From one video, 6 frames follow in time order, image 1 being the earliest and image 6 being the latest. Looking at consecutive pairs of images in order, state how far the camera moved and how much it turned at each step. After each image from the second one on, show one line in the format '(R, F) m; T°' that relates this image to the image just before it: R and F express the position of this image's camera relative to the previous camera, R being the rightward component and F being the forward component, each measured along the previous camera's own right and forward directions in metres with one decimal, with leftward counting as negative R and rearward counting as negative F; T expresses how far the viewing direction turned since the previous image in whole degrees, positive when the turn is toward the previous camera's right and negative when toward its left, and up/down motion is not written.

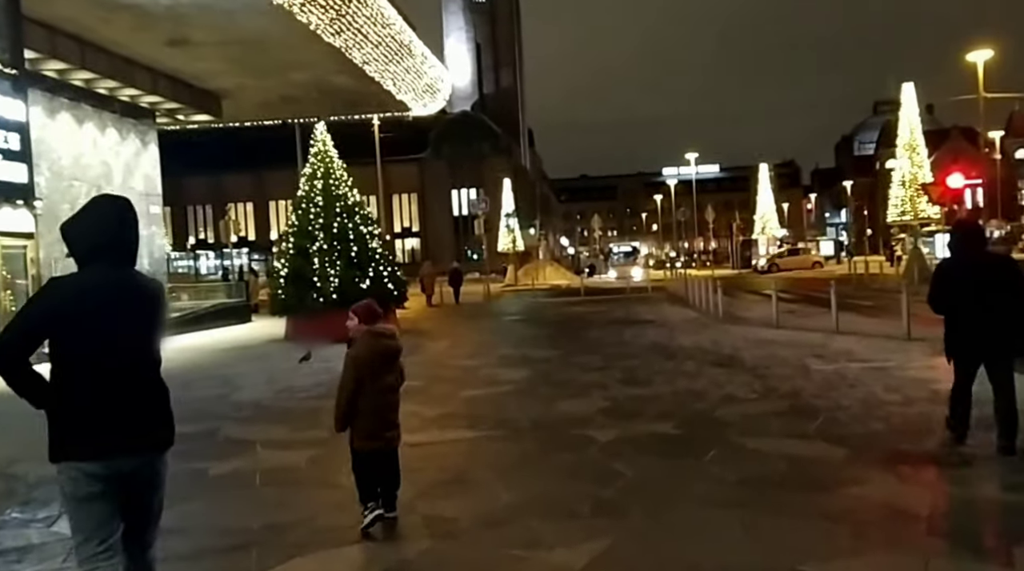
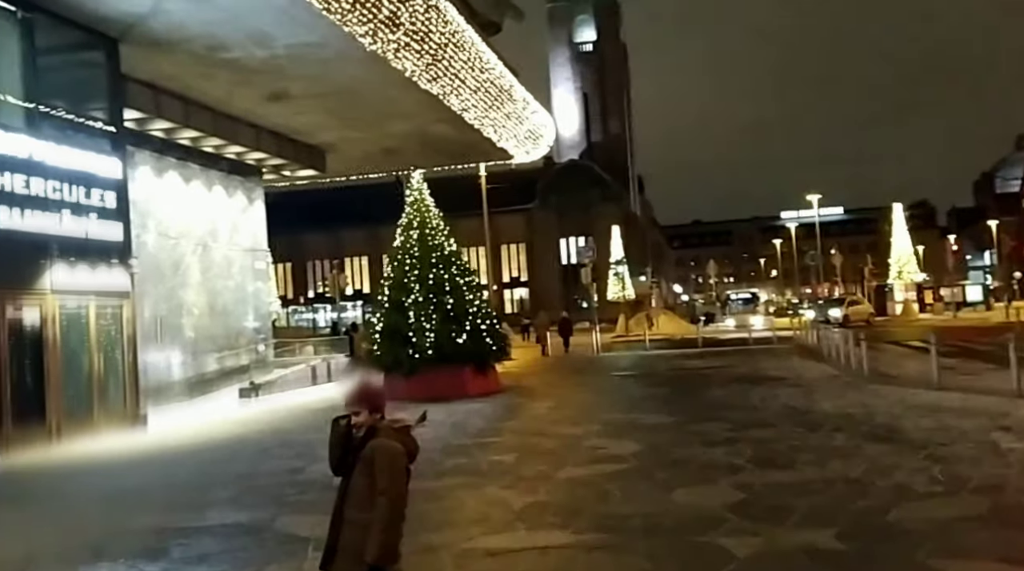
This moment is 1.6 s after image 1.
(0.0, +1.3) m; -7°
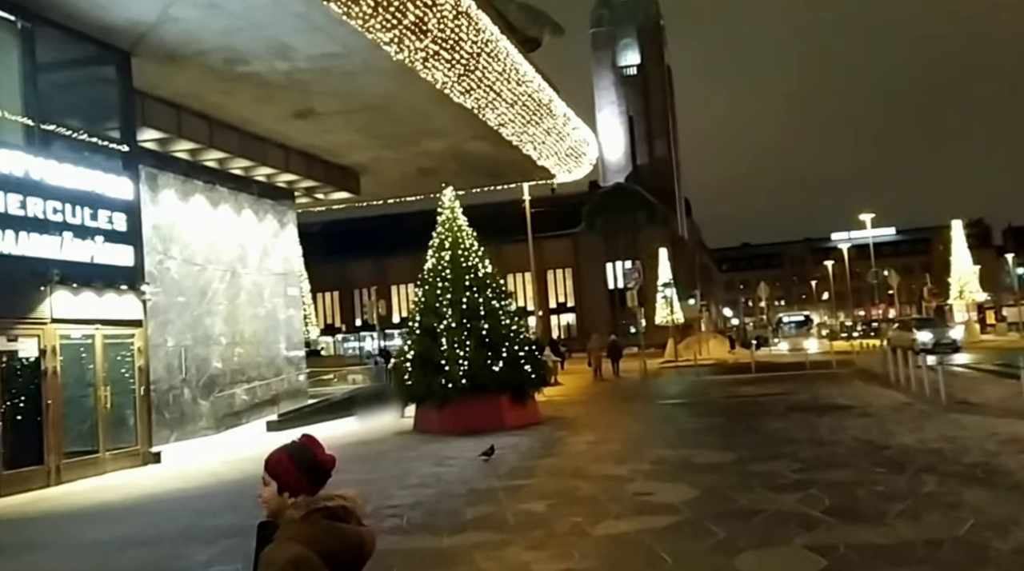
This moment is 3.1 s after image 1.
(+0.2, +1.3) m; -3°
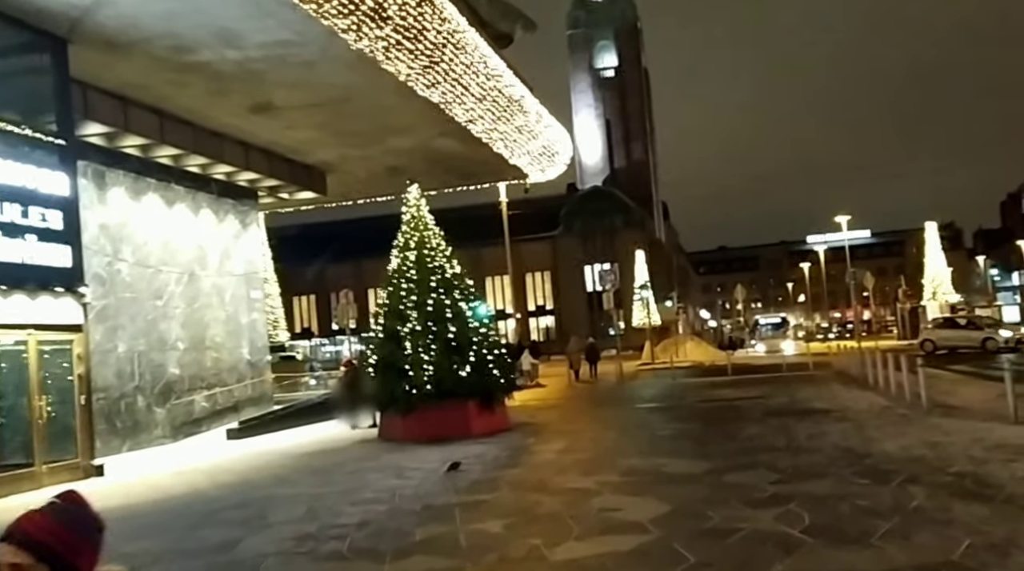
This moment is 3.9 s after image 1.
(+0.2, +0.7) m; +1°
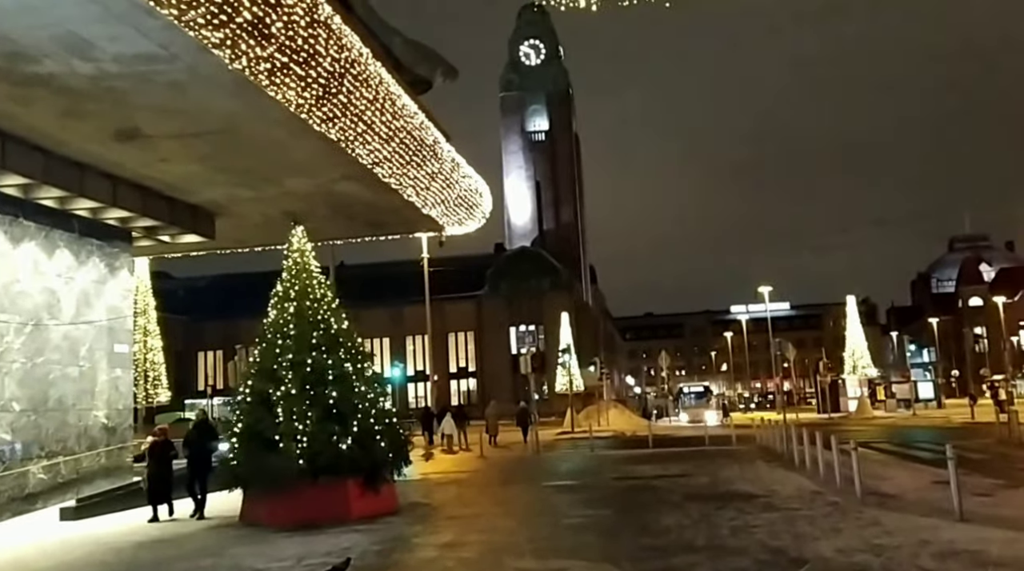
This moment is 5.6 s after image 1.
(+0.6, +1.9) m; +4°
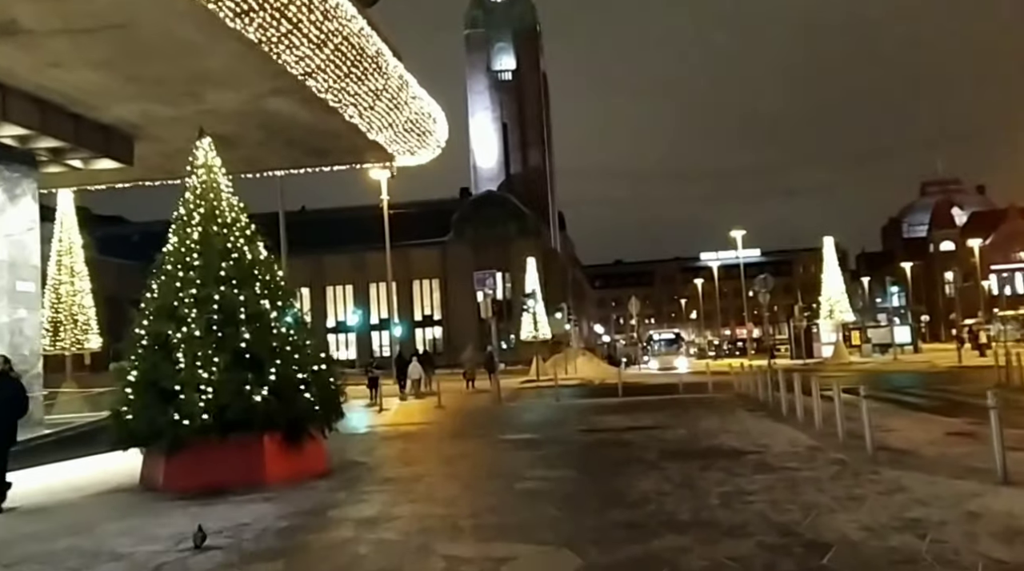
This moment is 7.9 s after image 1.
(+0.3, +2.4) m; +2°
